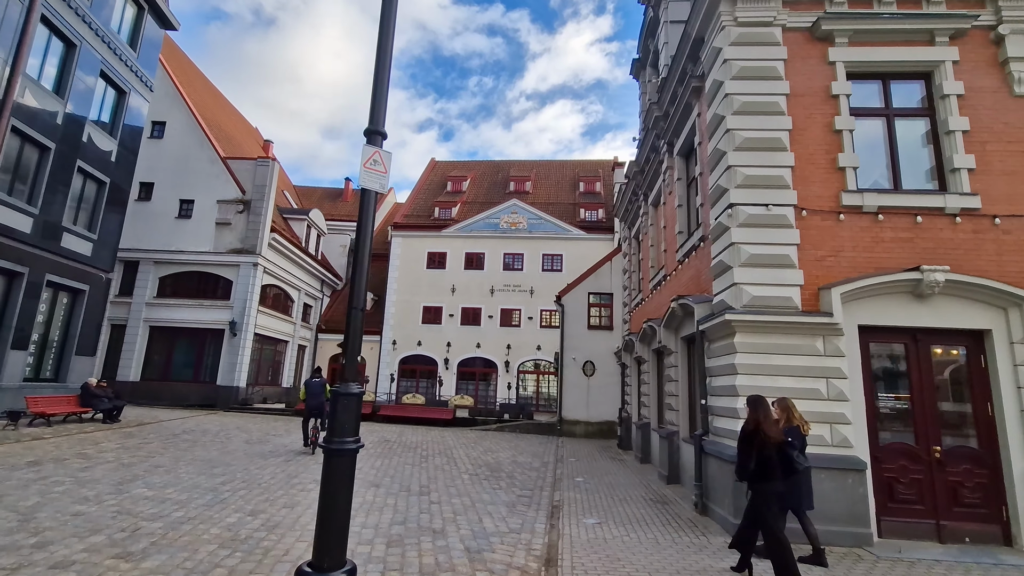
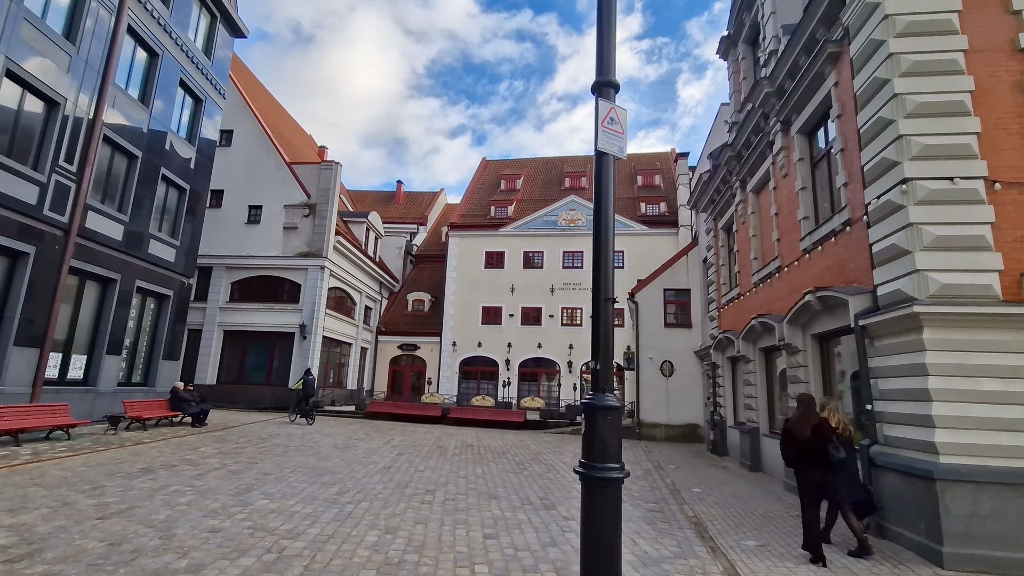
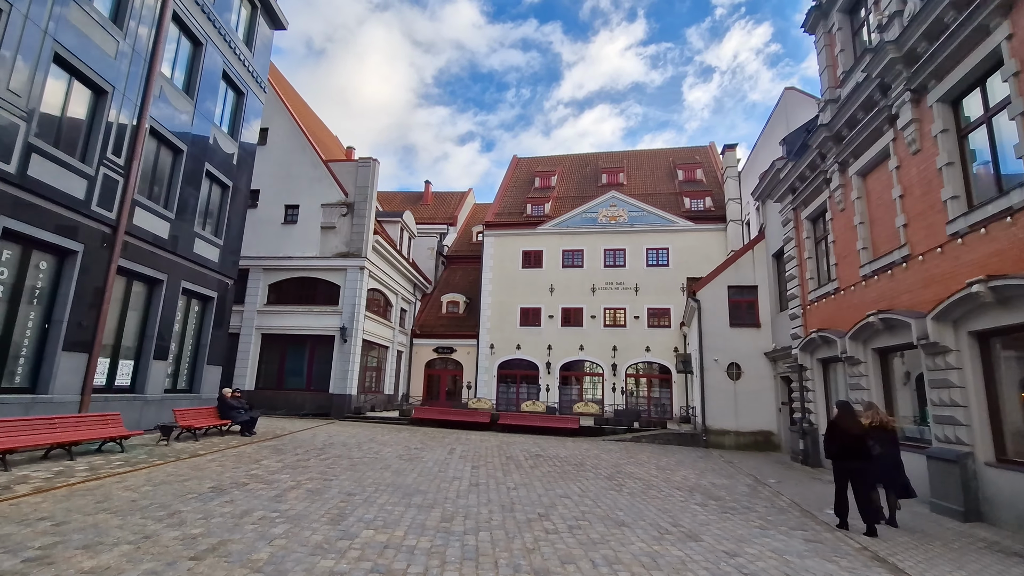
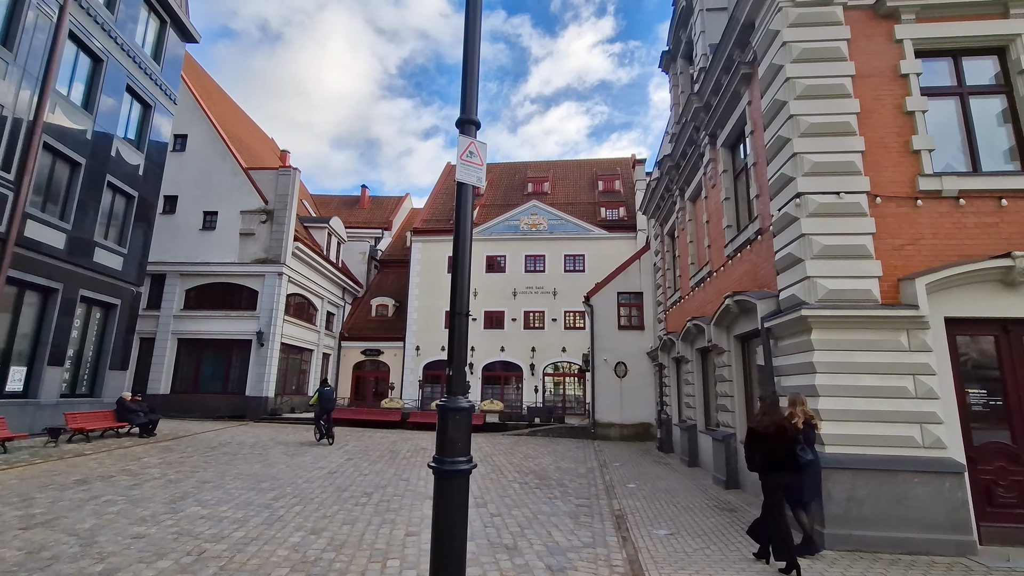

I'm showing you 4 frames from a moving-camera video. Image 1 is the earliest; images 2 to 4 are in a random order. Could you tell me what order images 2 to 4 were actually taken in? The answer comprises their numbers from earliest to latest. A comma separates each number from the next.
4, 2, 3
